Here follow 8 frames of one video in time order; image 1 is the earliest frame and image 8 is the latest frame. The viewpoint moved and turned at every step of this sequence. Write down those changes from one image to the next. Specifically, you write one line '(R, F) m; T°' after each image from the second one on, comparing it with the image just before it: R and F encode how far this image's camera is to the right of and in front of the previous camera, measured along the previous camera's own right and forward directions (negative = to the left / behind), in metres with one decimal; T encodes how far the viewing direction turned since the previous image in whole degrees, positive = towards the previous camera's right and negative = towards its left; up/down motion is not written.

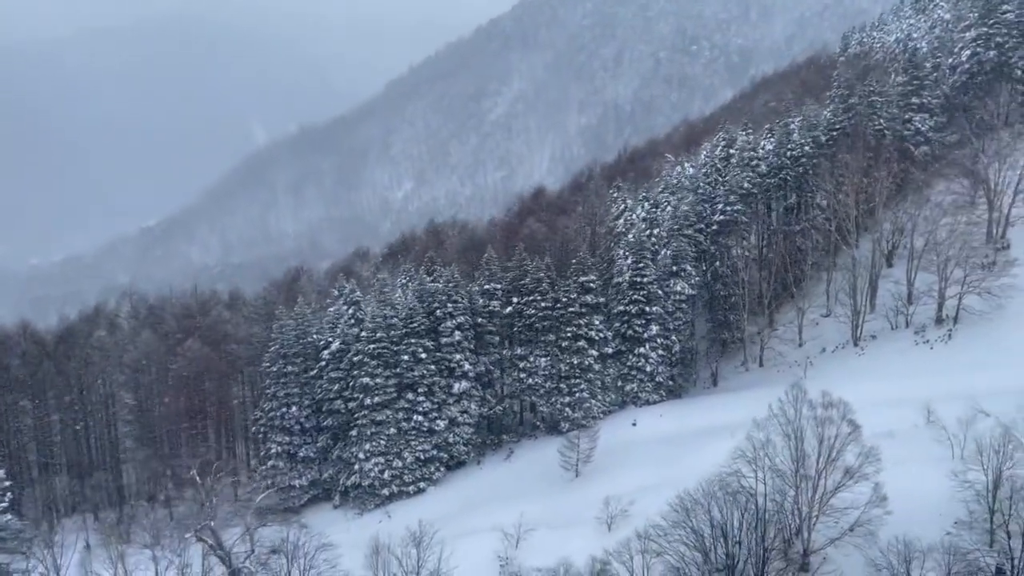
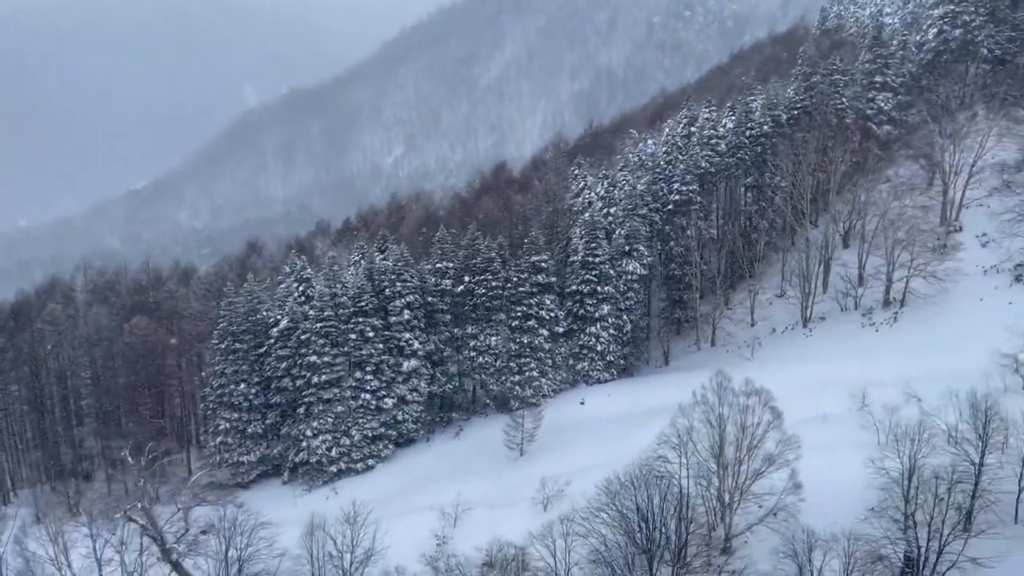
(+2.3, -0.1) m; +1°
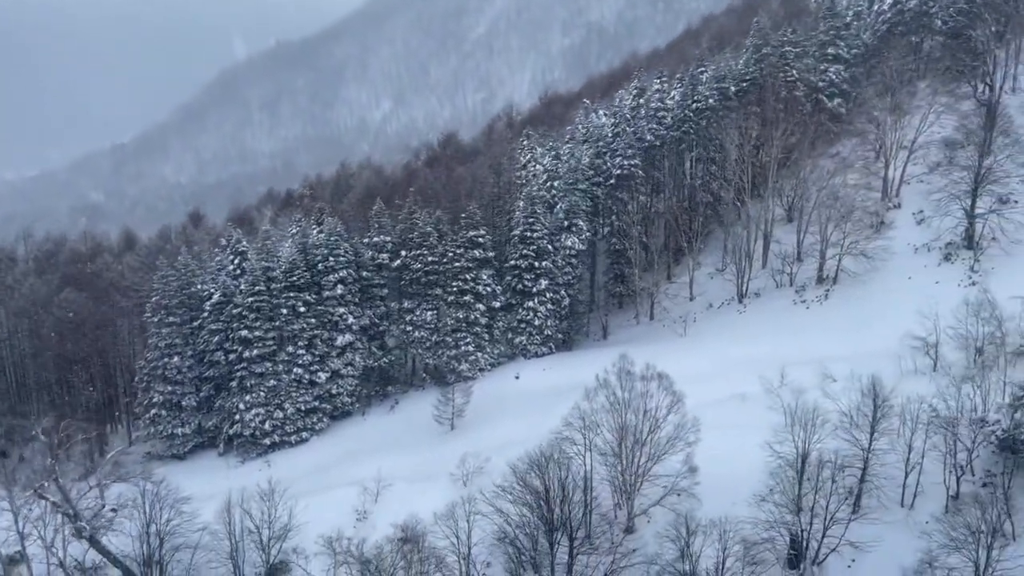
(+3.0, -0.2) m; +1°
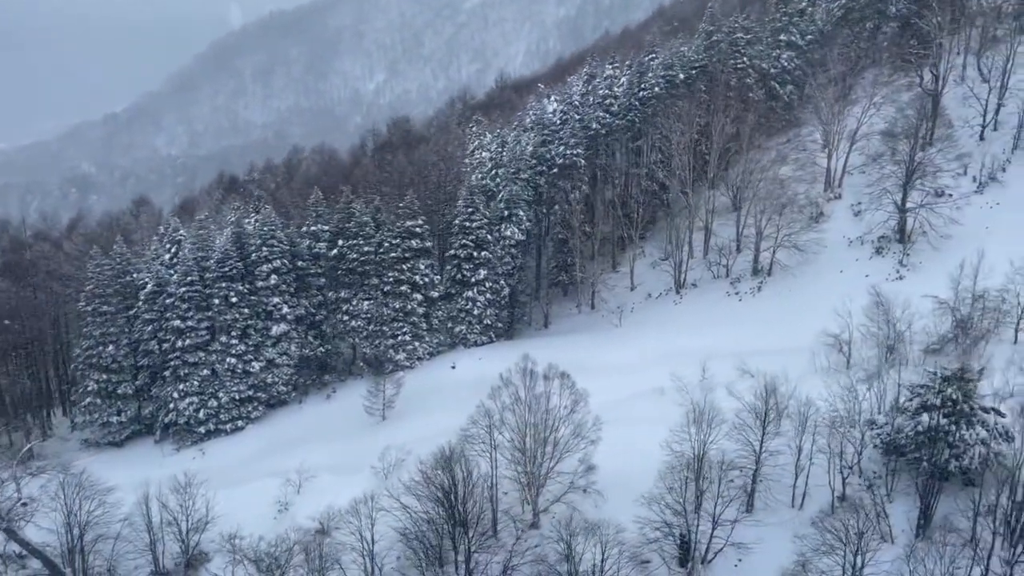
(+3.3, -0.2) m; 0°
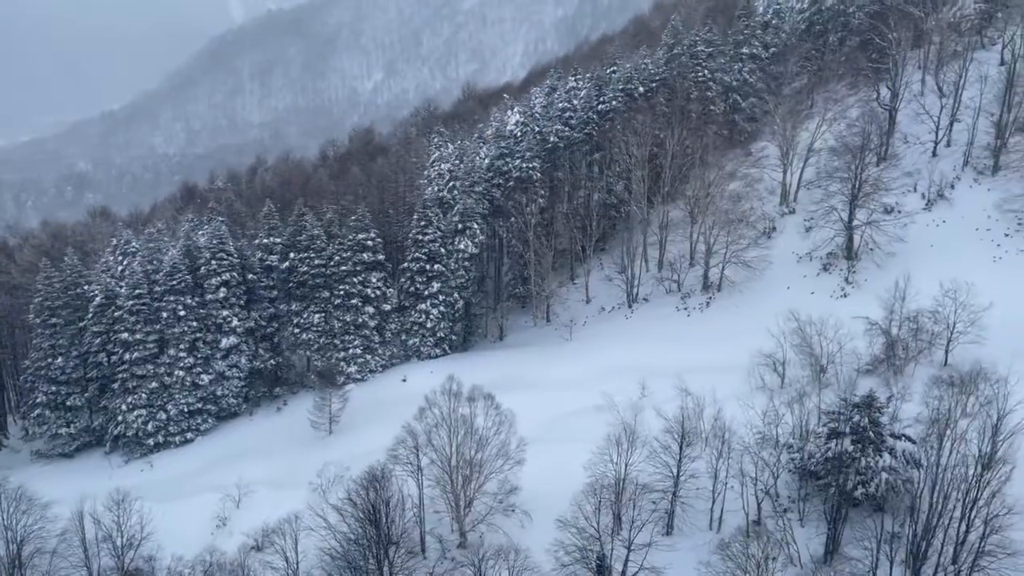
(+2.7, -0.2) m; 0°
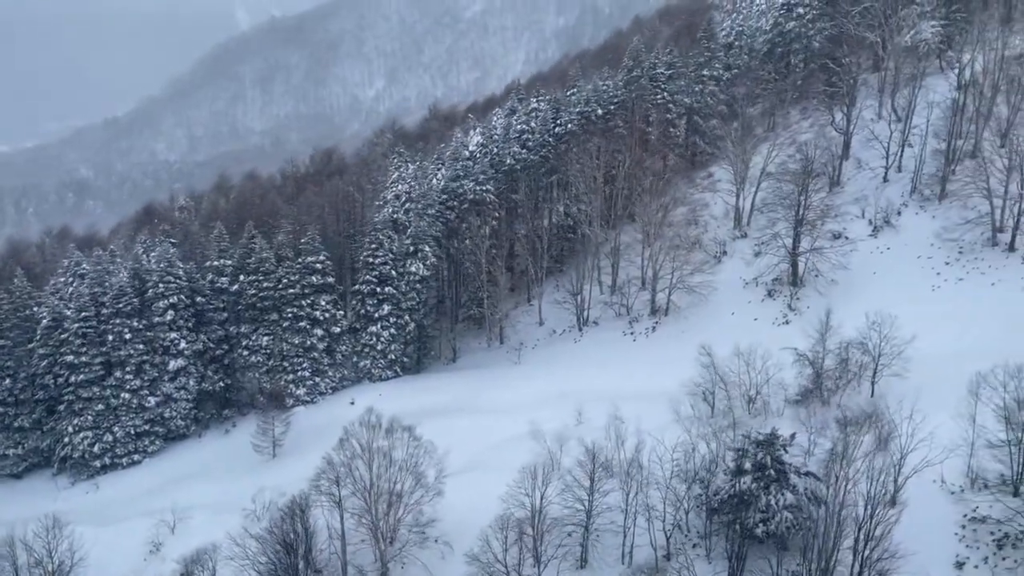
(+3.0, -0.2) m; 0°
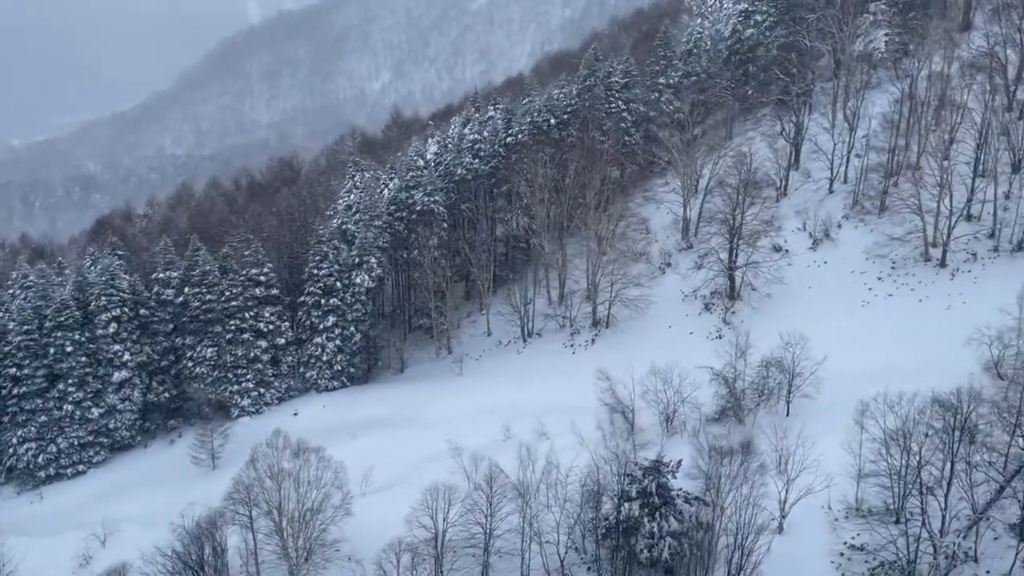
(+3.8, -0.3) m; -1°
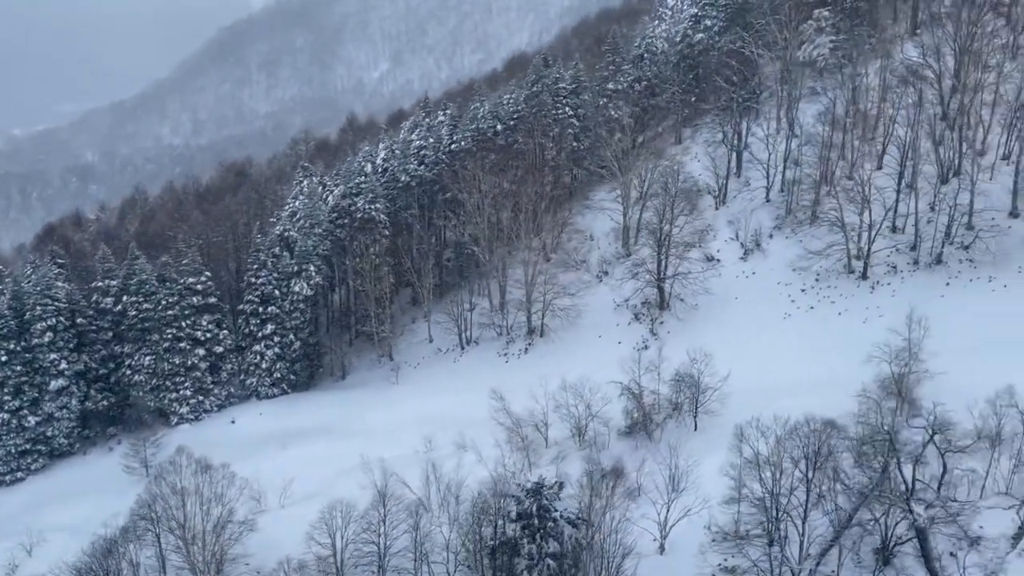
(+3.8, -0.3) m; 0°
